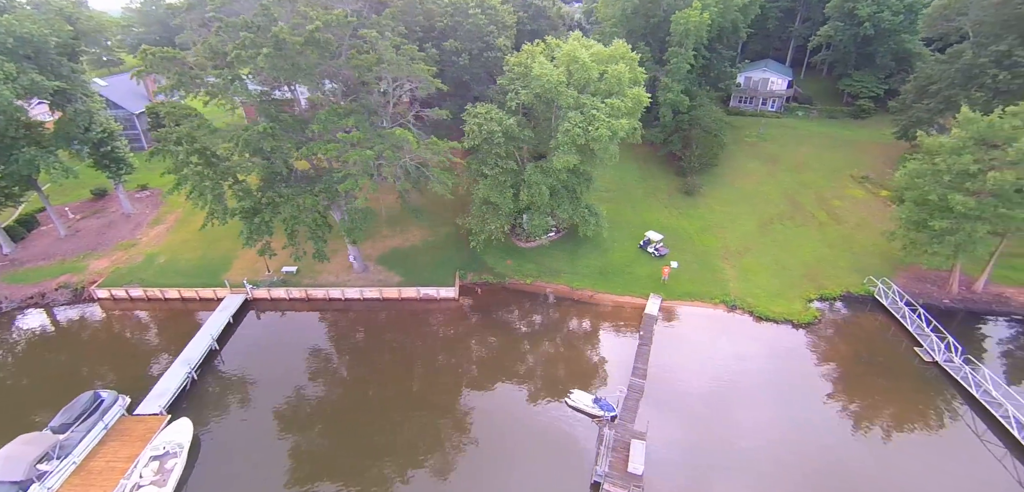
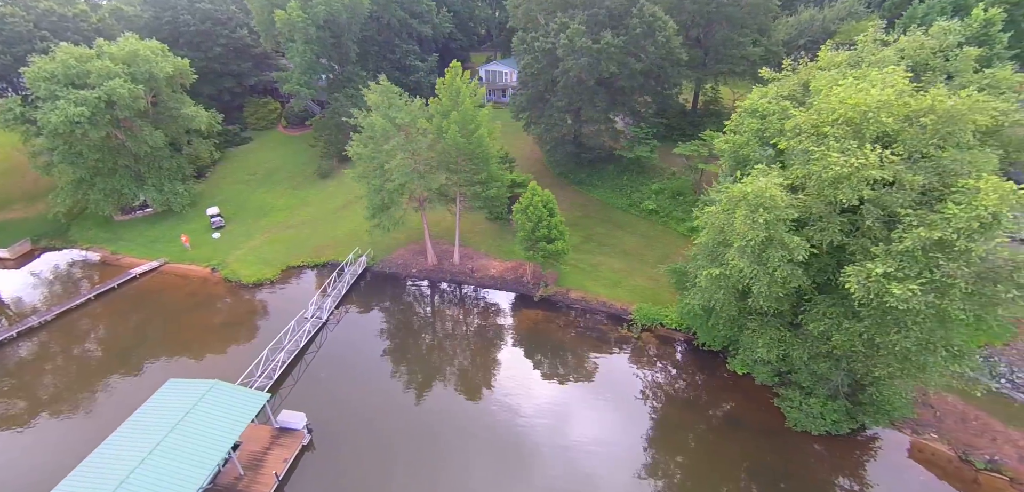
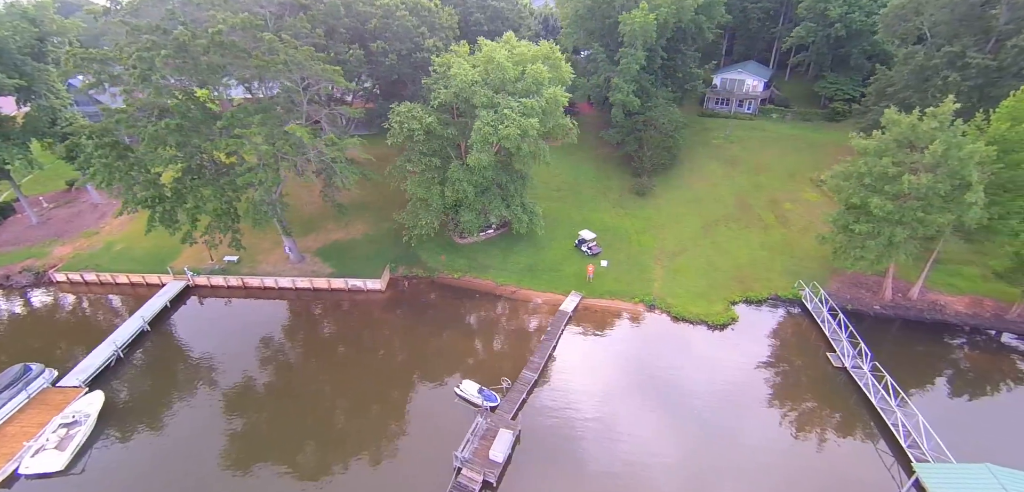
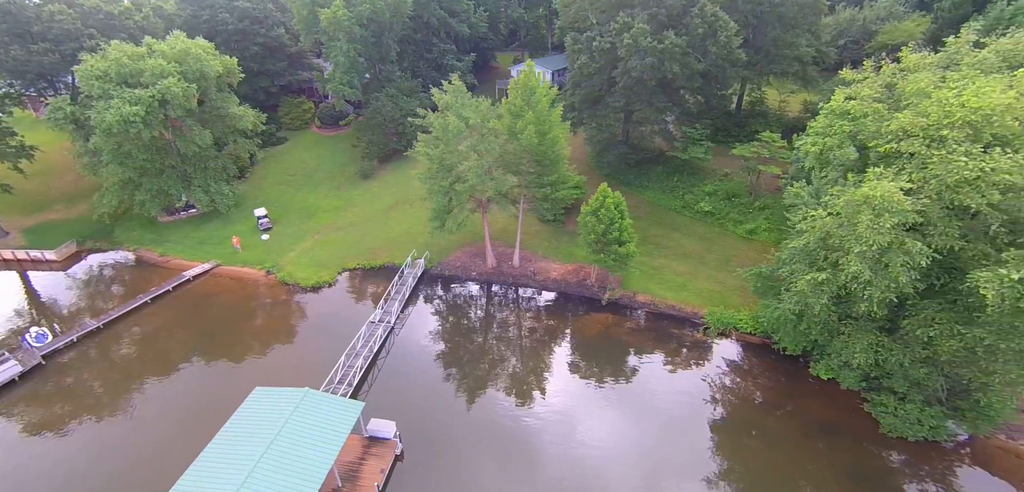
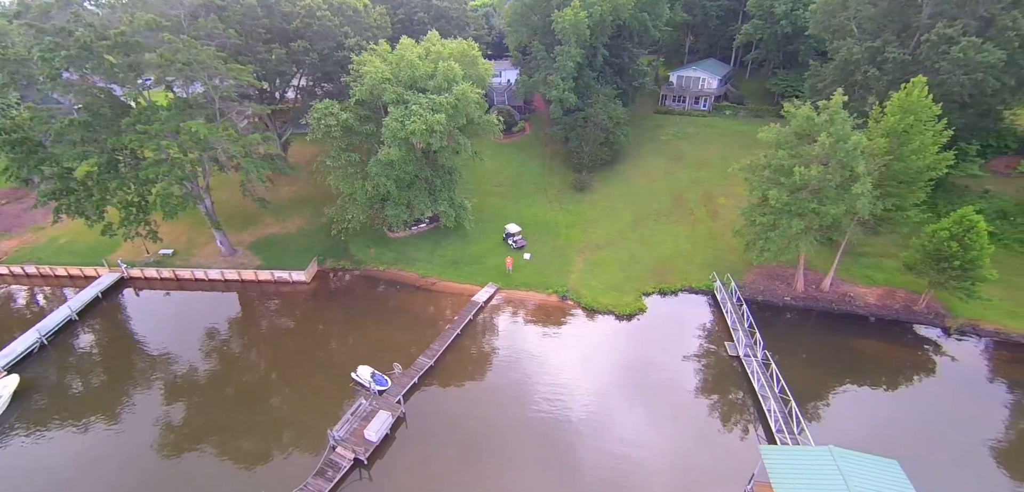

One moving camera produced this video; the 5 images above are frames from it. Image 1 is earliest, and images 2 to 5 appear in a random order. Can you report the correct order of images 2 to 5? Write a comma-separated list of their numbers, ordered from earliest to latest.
3, 5, 4, 2
